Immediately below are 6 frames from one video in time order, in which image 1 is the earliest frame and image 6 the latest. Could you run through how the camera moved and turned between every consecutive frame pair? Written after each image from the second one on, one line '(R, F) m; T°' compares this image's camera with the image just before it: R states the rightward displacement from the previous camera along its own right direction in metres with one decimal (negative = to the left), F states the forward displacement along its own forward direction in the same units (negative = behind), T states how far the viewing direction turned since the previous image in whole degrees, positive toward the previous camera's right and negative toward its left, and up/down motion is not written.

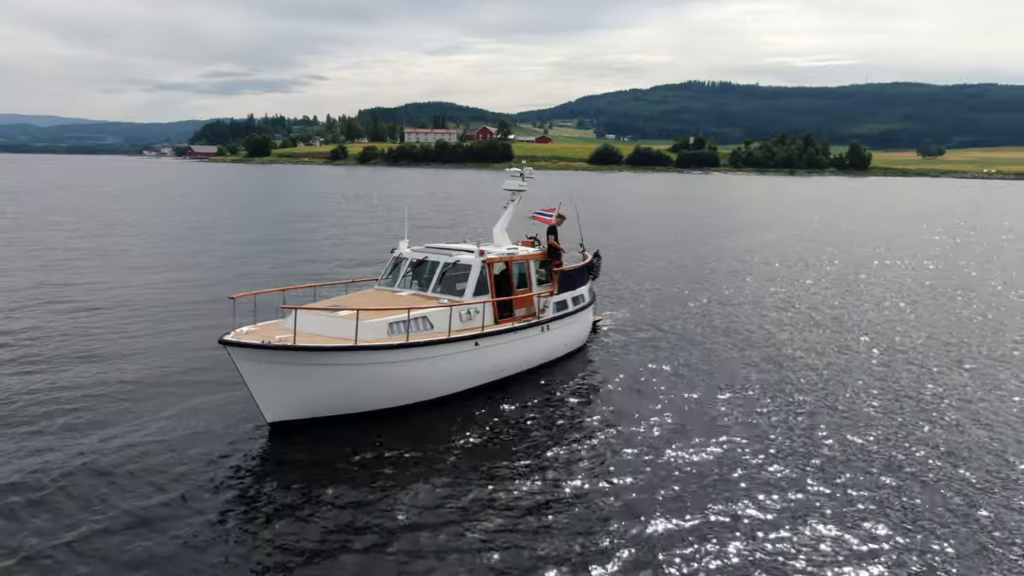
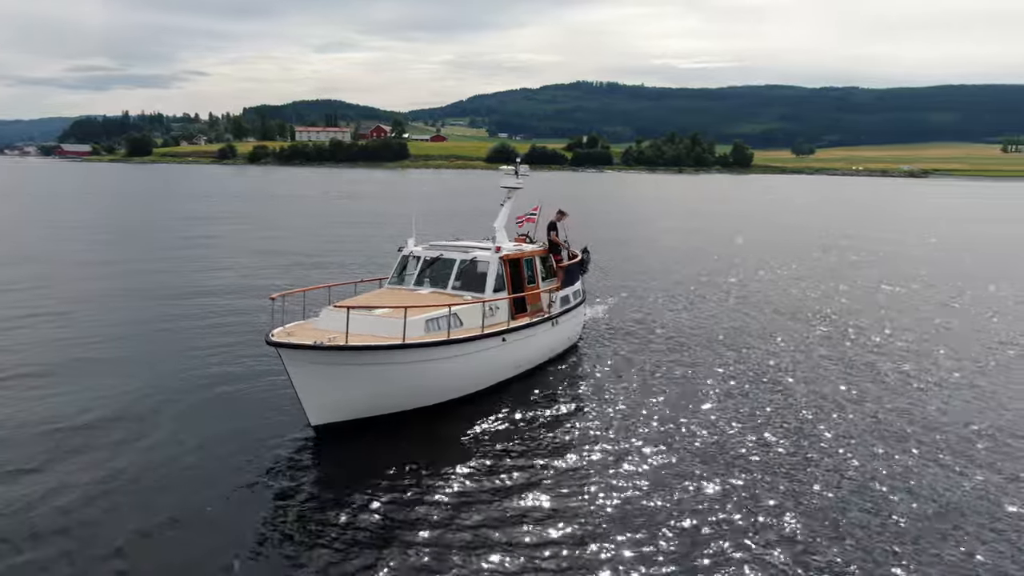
(-2.0, +0.1) m; +7°
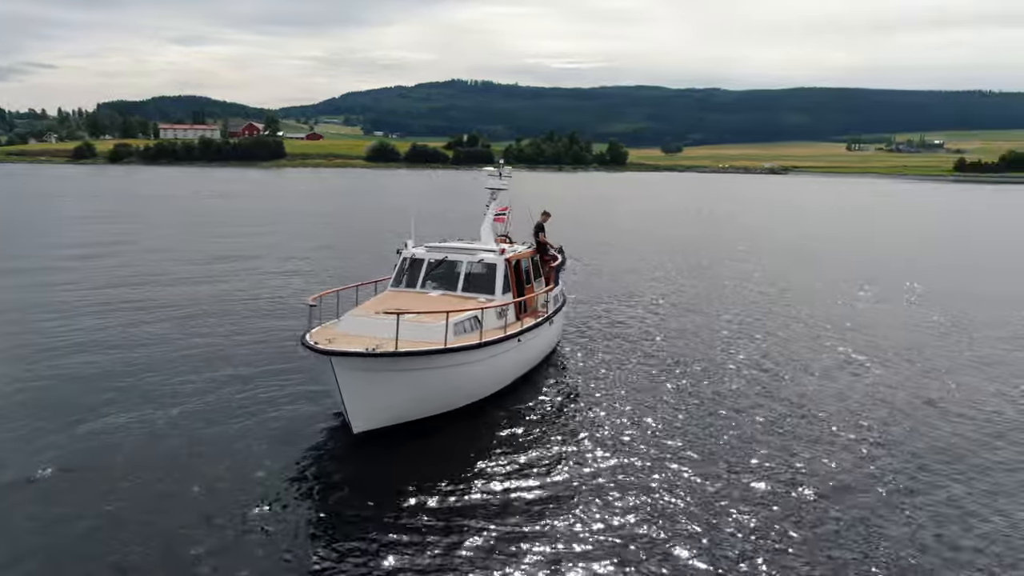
(-2.1, 0.0) m; +8°
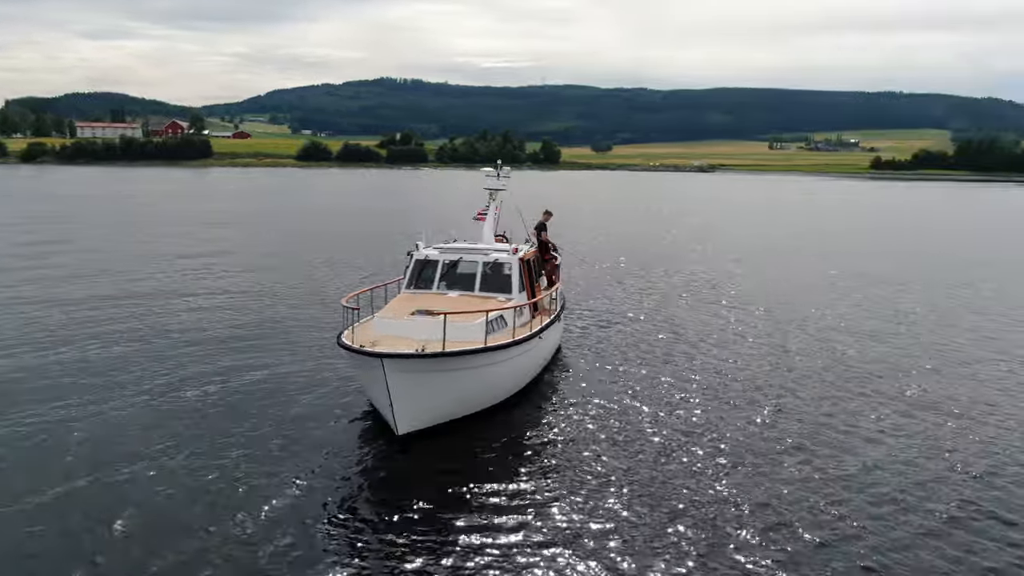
(-1.4, -0.2) m; +5°
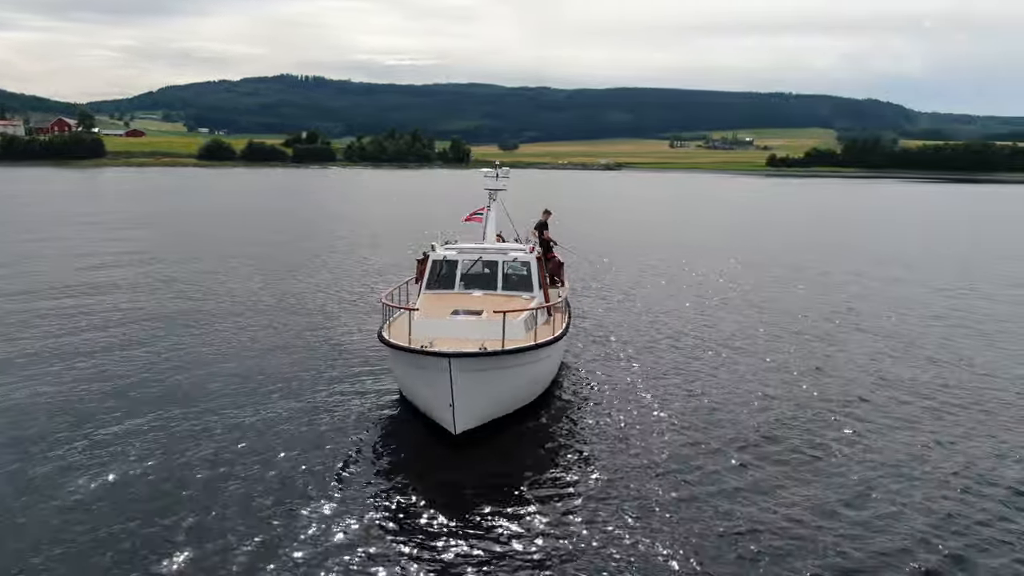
(-1.9, -0.1) m; +6°
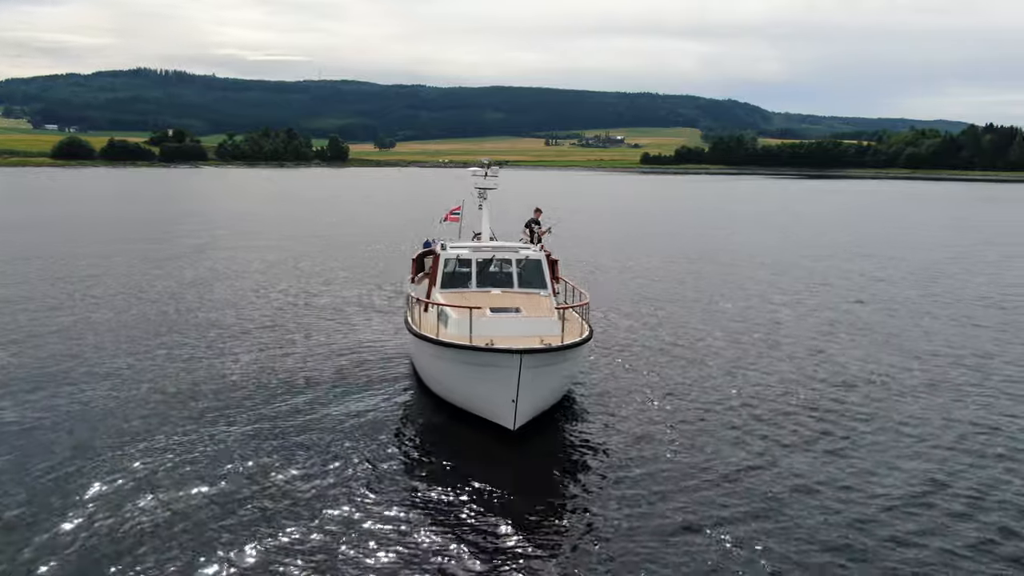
(-2.3, 0.0) m; +8°
